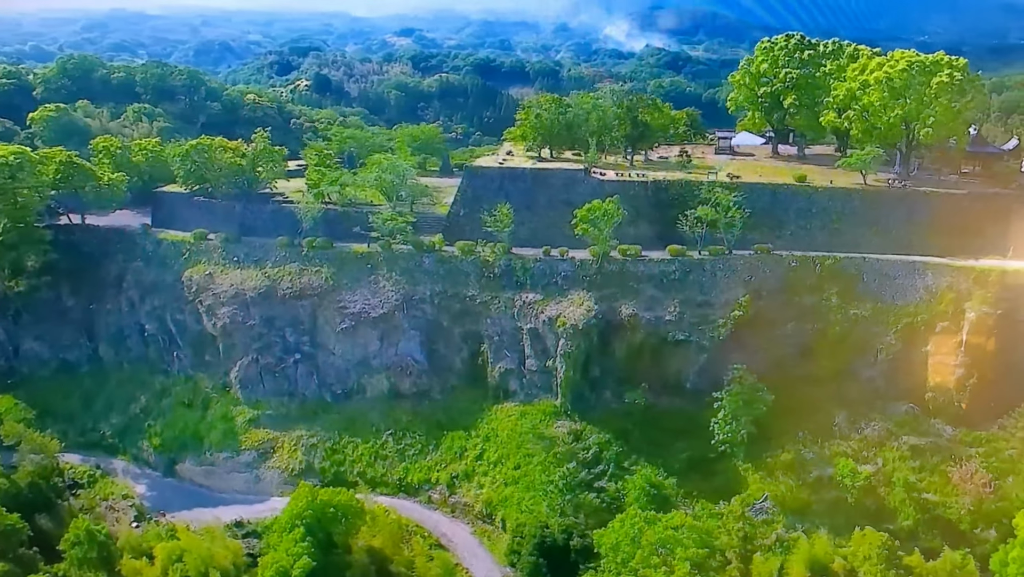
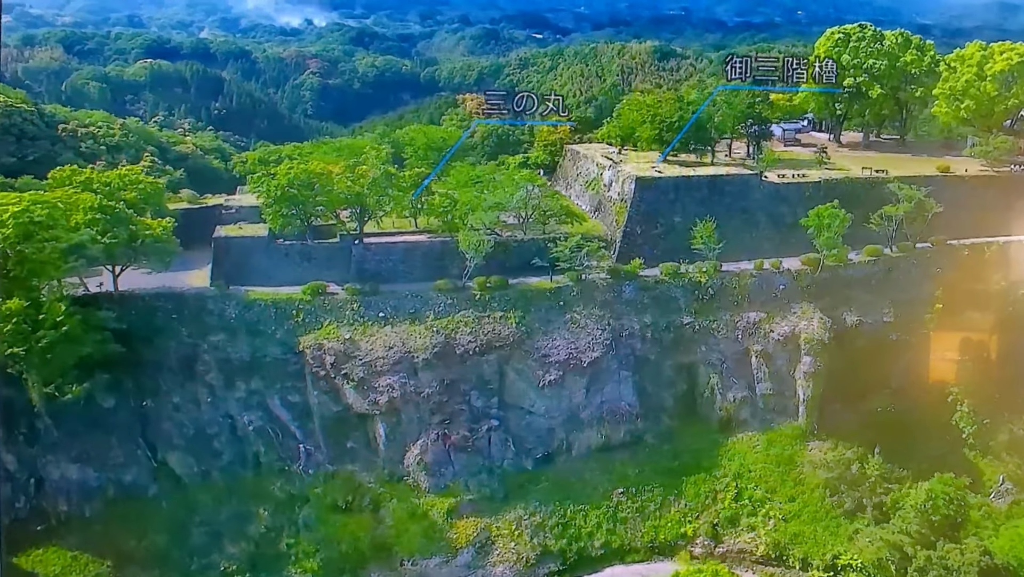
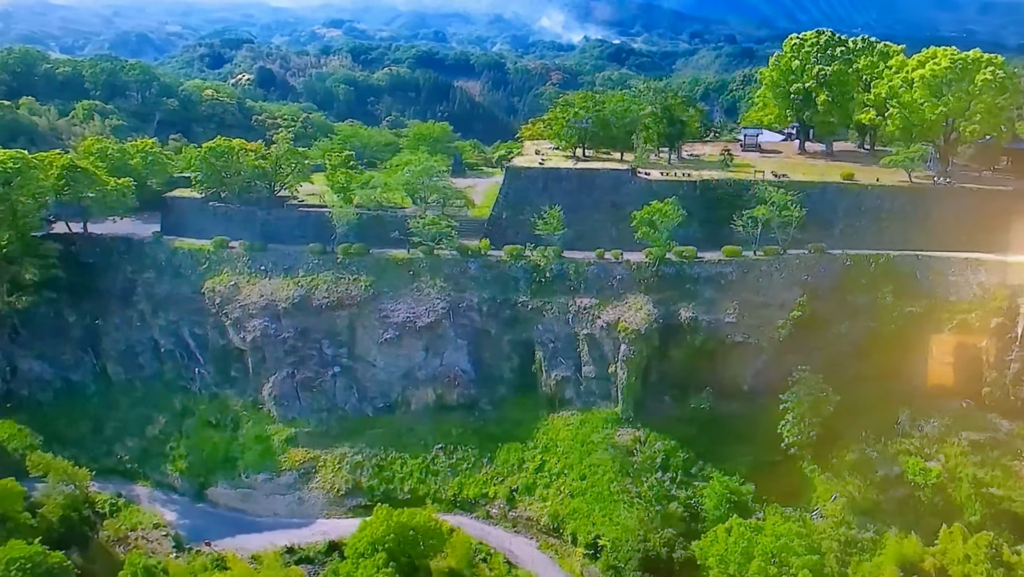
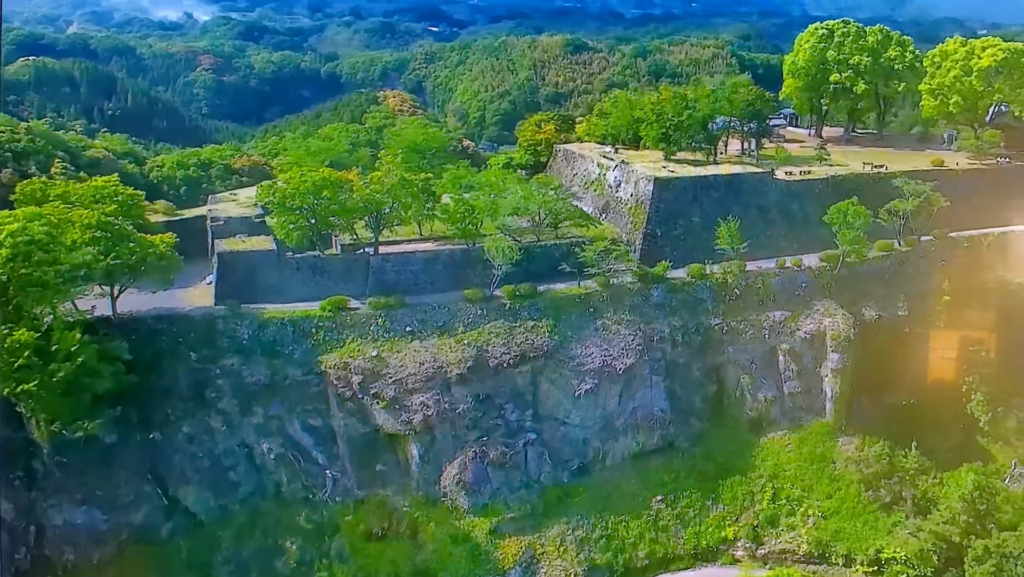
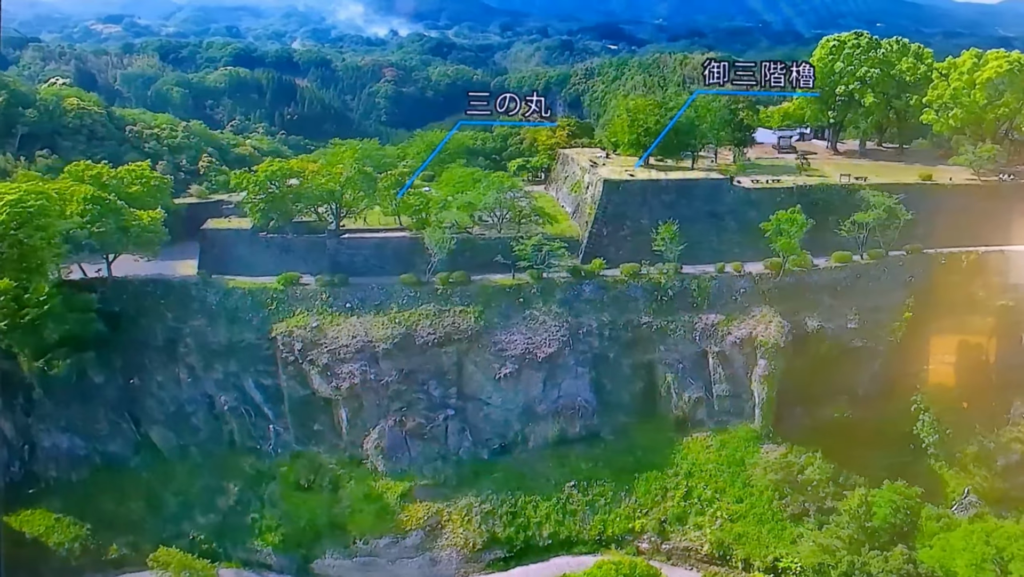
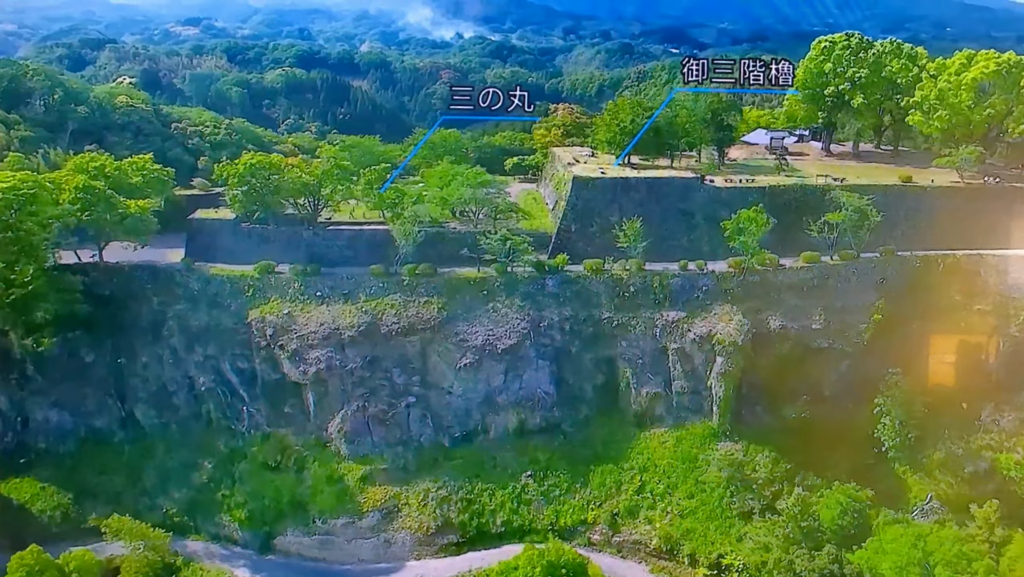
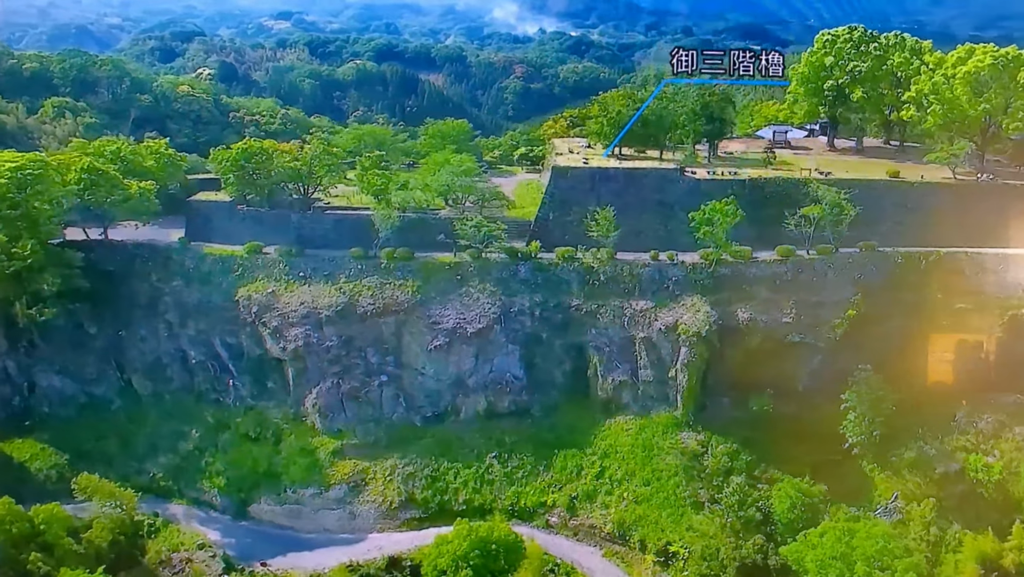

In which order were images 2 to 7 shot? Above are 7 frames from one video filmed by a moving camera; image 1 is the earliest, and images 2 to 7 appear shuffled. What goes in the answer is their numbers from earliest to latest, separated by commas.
3, 7, 6, 5, 2, 4
